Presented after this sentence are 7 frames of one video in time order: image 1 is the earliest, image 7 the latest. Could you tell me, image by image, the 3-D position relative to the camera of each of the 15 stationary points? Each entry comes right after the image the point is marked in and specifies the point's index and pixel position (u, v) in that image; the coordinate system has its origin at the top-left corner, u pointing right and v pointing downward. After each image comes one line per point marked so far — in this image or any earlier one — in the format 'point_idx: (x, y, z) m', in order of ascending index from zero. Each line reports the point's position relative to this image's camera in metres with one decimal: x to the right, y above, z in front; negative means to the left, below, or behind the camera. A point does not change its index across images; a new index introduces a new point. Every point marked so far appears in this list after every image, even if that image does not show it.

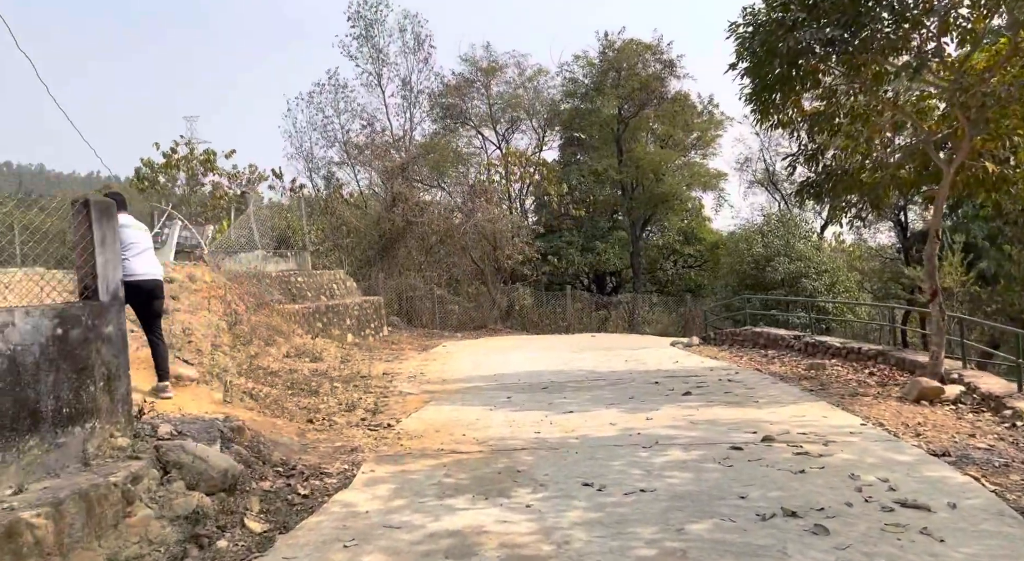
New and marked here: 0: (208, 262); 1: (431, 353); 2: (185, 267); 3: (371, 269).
0: (-5.0, +0.3, +12.9) m
1: (-1.4, -1.2, +13.5) m
2: (-4.8, +0.2, +11.7) m
3: (-3.5, +0.3, +19.1) m
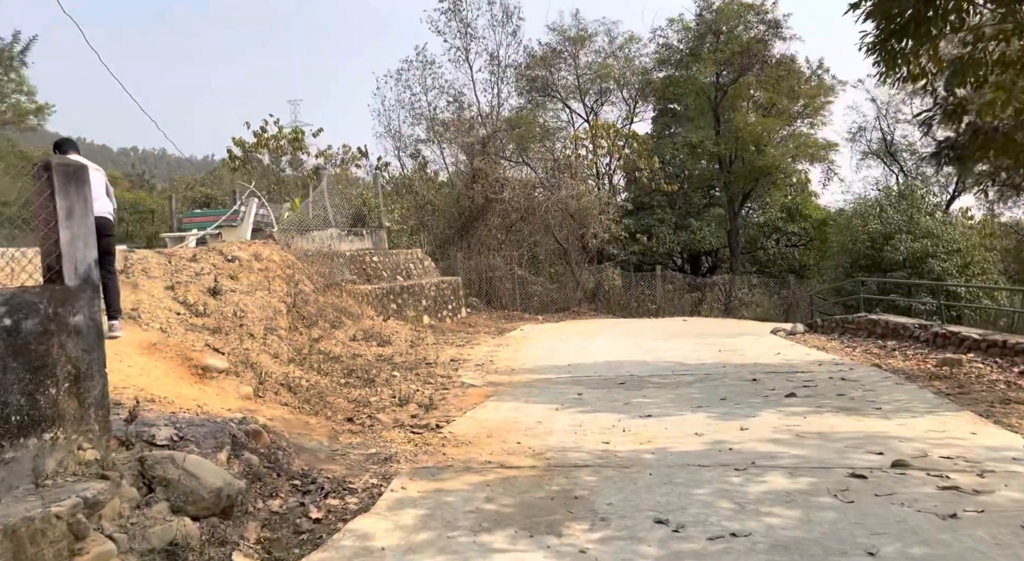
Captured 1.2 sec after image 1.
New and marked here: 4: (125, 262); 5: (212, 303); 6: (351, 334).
0: (-3.7, +0.6, +12.4) m
1: (-0.1, -0.9, +12.7) m
2: (-3.7, +0.5, +11.2) m
3: (-1.4, +0.8, +18.4) m
4: (-4.2, +0.2, +8.4) m
5: (-3.2, -0.3, +8.3) m
6: (-2.2, -0.7, +10.9) m
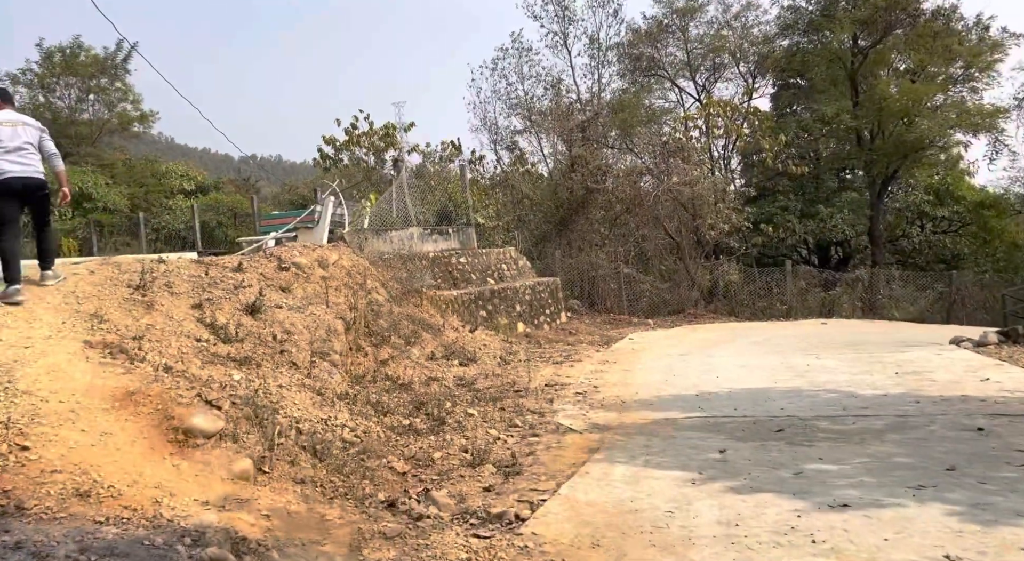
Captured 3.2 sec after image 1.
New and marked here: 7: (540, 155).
0: (-2.3, +0.5, +10.9) m
1: (+1.4, -0.9, +10.6) m
2: (-2.4, +0.4, +9.6) m
3: (+0.8, +0.8, +16.5) m
4: (-3.2, 0.0, +6.9) m
5: (-2.3, -0.4, +6.7) m
6: (-1.0, -0.8, +9.1) m
7: (+0.7, +3.1, +19.5) m
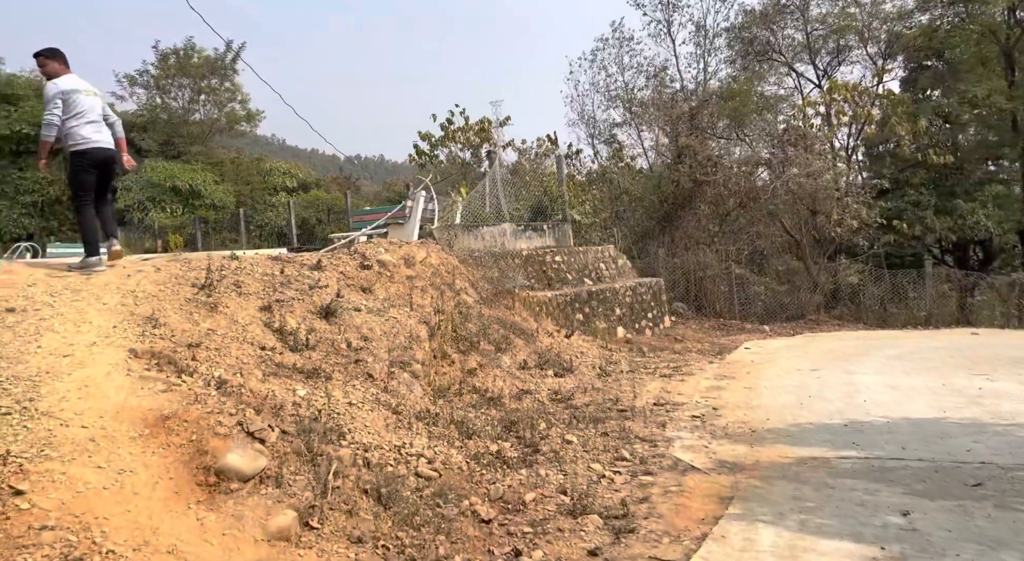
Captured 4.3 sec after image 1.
0: (-1.0, +0.5, +10.1) m
1: (+2.6, -1.0, +9.4) m
2: (-1.2, +0.4, +8.9) m
3: (+2.7, +0.7, +15.3) m
4: (-2.4, 0.0, +6.3) m
5: (-1.5, -0.4, +6.0) m
6: (+0.1, -0.8, +8.2) m
7: (+3.0, +3.1, +18.3) m
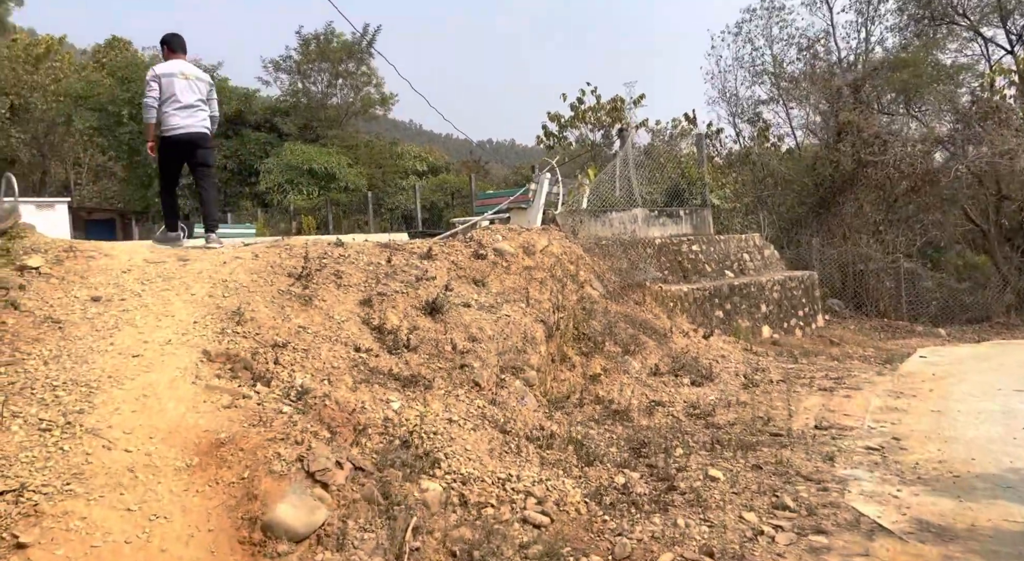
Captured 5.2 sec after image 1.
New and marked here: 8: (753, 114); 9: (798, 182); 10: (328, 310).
0: (+0.6, +0.6, +9.2) m
1: (+4.0, -0.9, +8.0) m
2: (+0.1, +0.5, +8.1) m
3: (+5.1, +0.9, +13.7) m
4: (-1.4, +0.1, +5.7) m
5: (-0.6, -0.3, +5.3) m
6: (+1.3, -0.8, +7.2) m
7: (+5.9, +3.3, +16.6) m
8: (+6.0, +4.2, +19.4) m
9: (+5.1, +1.7, +13.8) m
10: (-1.2, -0.2, +5.1) m
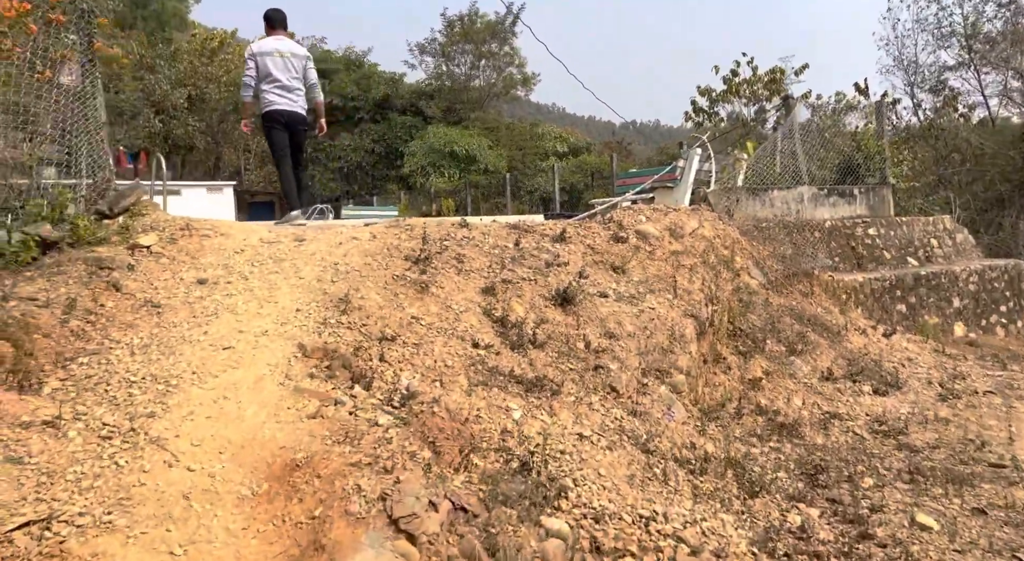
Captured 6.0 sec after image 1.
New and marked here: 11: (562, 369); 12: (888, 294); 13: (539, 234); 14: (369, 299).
0: (+2.1, +0.8, +8.2) m
1: (+5.3, -0.9, +6.4) m
2: (+1.5, +0.6, +7.1) m
3: (+7.4, +1.0, +11.8) m
4: (-0.5, +0.2, +5.1) m
5: (+0.2, -0.2, +4.6) m
6: (+2.5, -0.7, +6.1) m
7: (+8.7, +3.5, +14.5) m
8: (+9.3, +4.4, +17.1) m
9: (+7.4, +1.9, +11.9) m
10: (-0.4, -0.1, +4.5) m
11: (+0.3, -0.5, +4.2) m
12: (+4.0, -0.1, +8.2) m
13: (+0.2, +0.4, +6.0) m
14: (-0.8, -0.1, +4.3) m
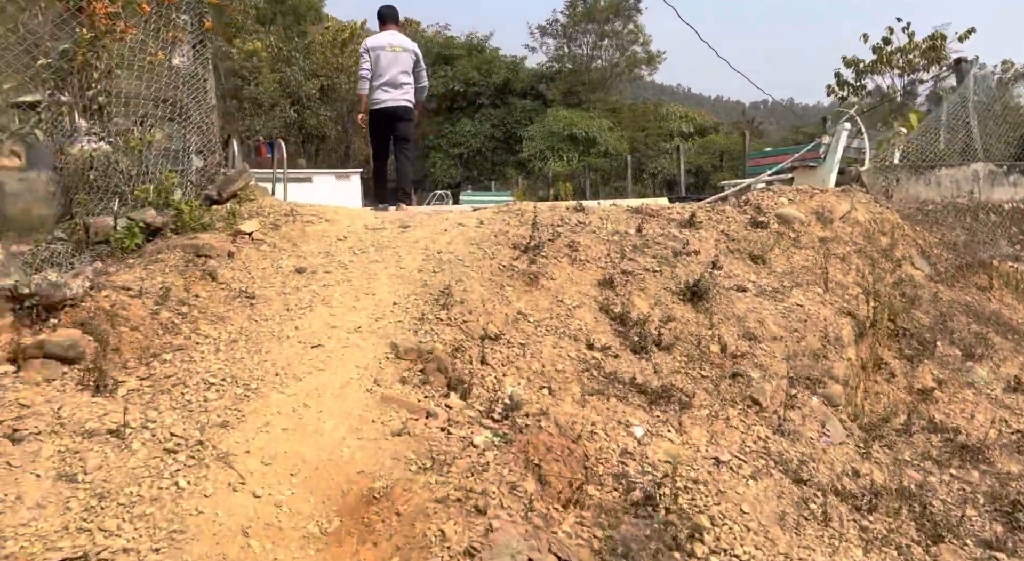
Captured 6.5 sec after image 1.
0: (+3.3, +0.9, +7.2) m
1: (+6.1, -0.9, +5.0) m
2: (+2.5, +0.7, +6.3) m
3: (+9.0, +1.1, +10.0) m
4: (+0.2, +0.3, +4.6) m
5: (+0.9, -0.2, +4.0) m
6: (+3.3, -0.6, +5.2) m
7: (+10.8, +3.6, +12.4) m
8: (+11.8, +4.6, +14.9) m
9: (+9.1, +2.0, +10.1) m
10: (+0.2, -0.1, +4.0) m
11: (+0.8, -0.4, +3.6) m
12: (+5.1, -0.1, +7.0) m
13: (+1.1, +0.4, +5.4) m
14: (-0.2, -0.1, +3.8) m
